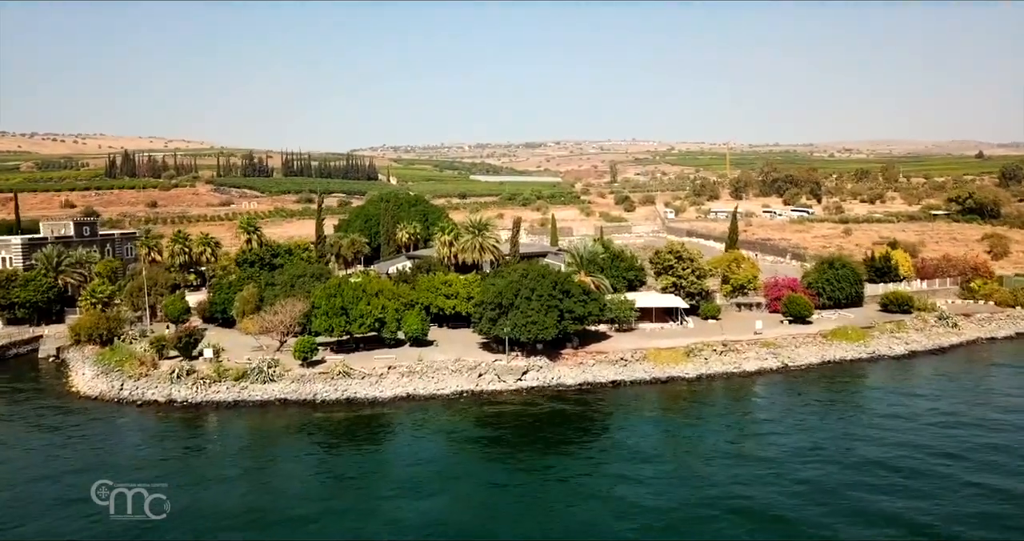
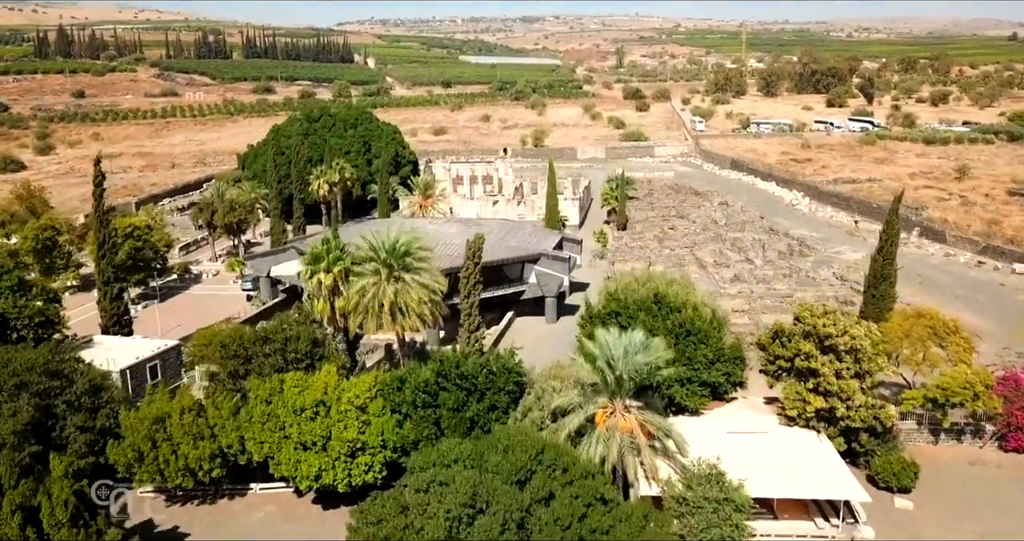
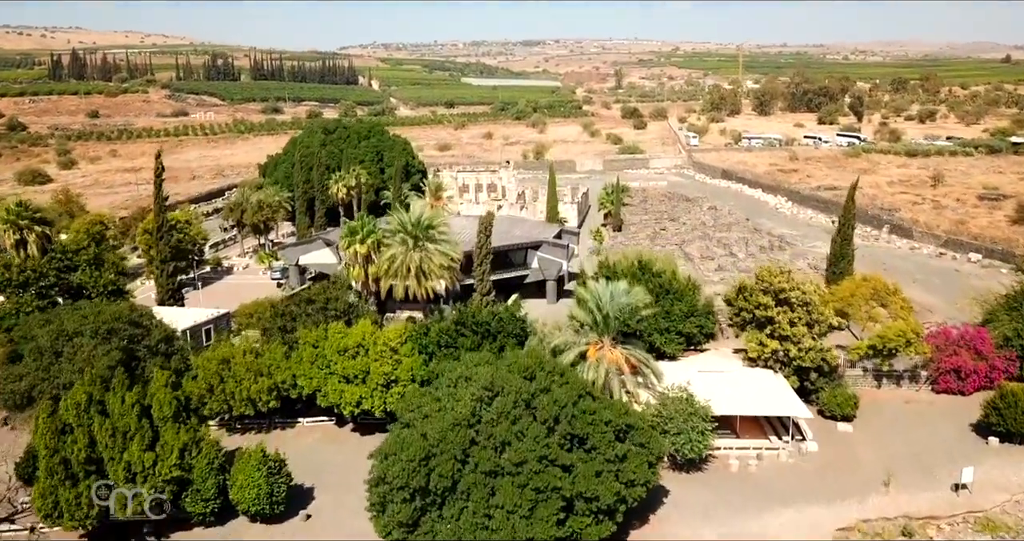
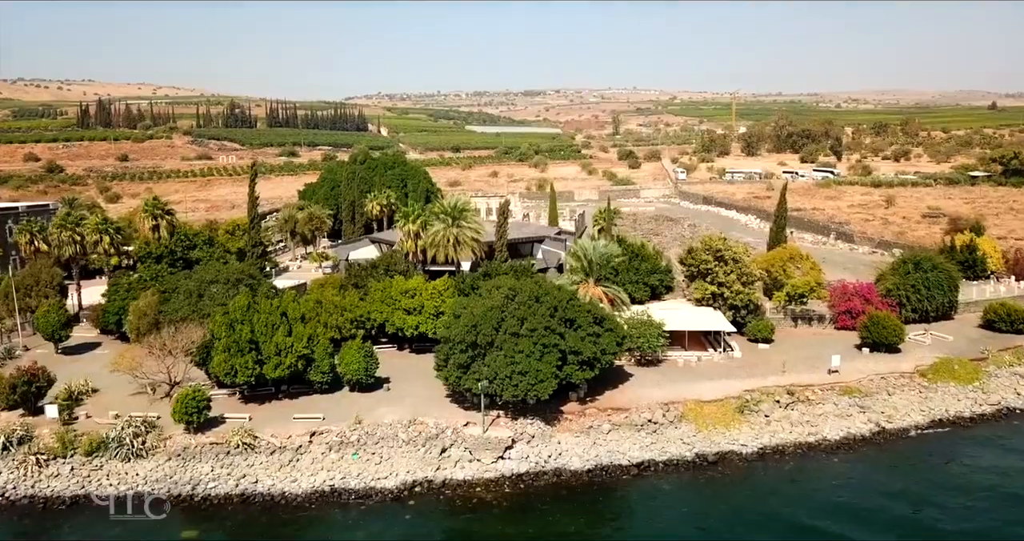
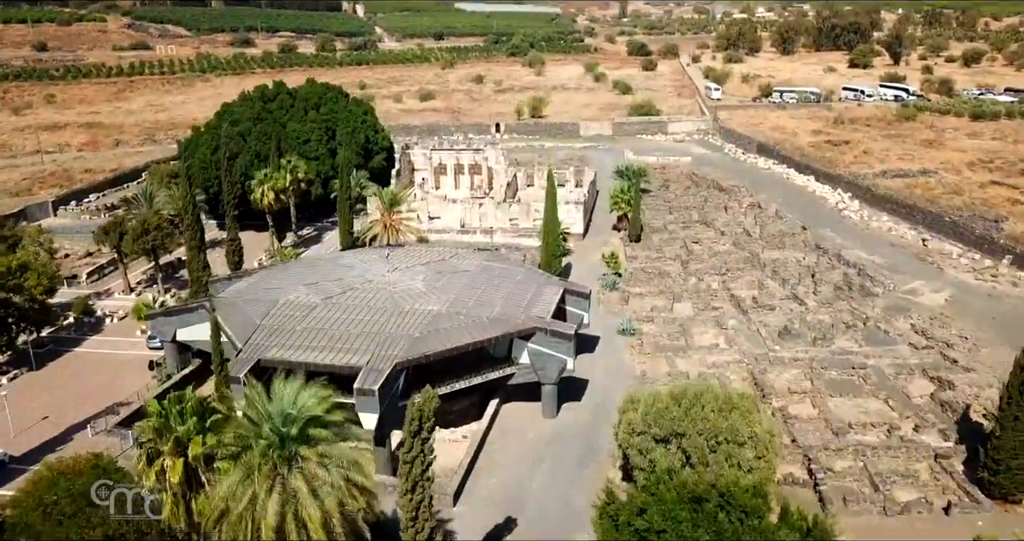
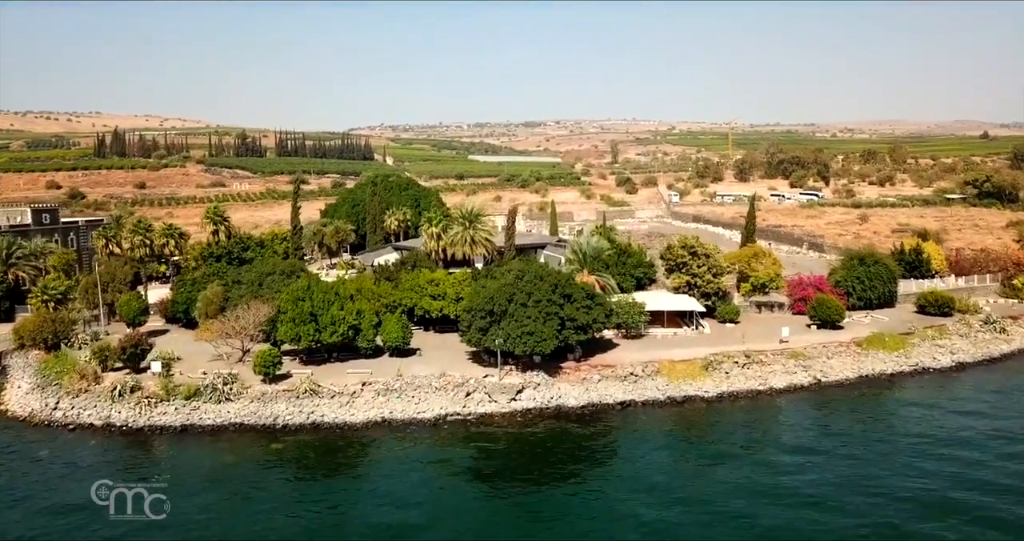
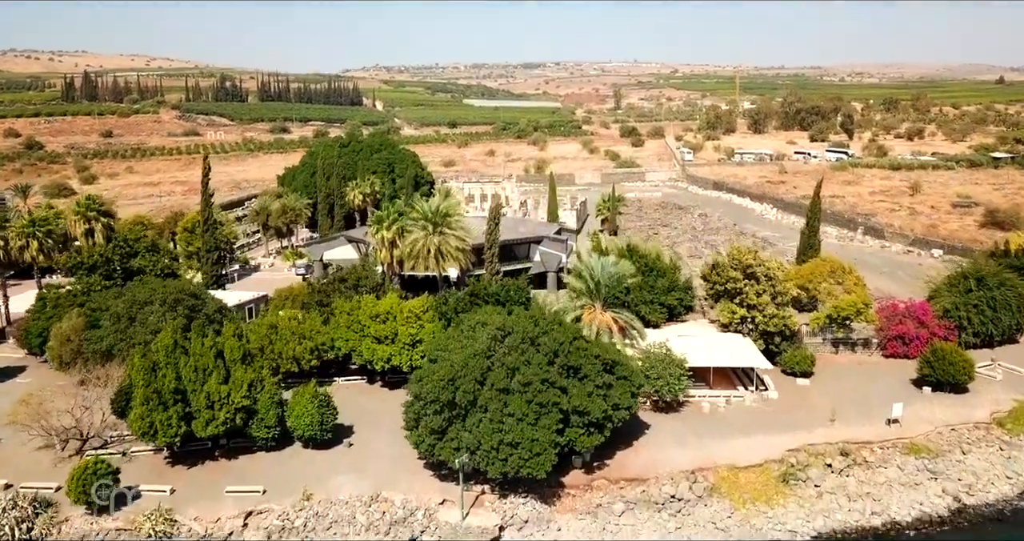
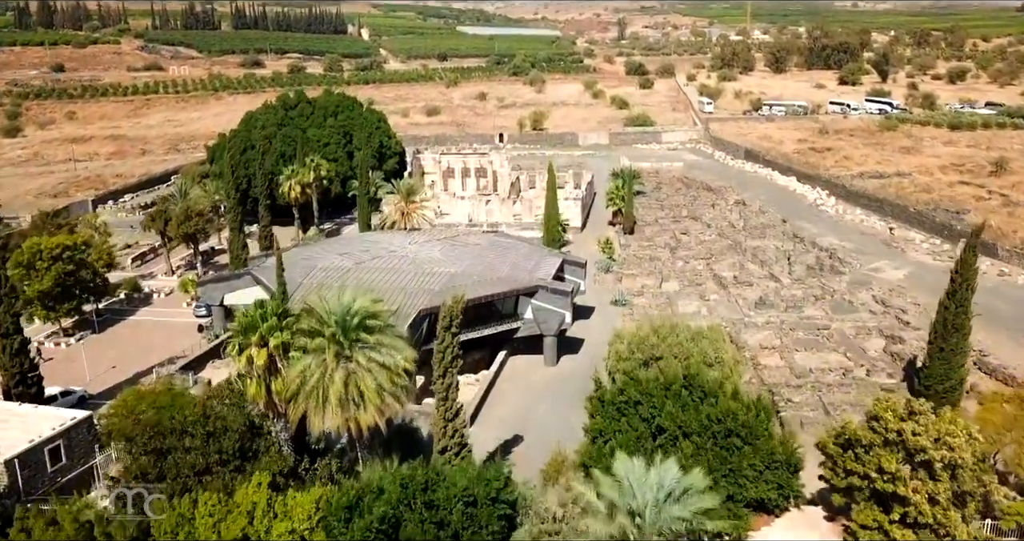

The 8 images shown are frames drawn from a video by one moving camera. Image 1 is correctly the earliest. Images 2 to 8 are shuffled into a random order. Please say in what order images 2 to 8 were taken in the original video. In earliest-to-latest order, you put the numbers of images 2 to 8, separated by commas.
6, 4, 7, 3, 2, 8, 5
